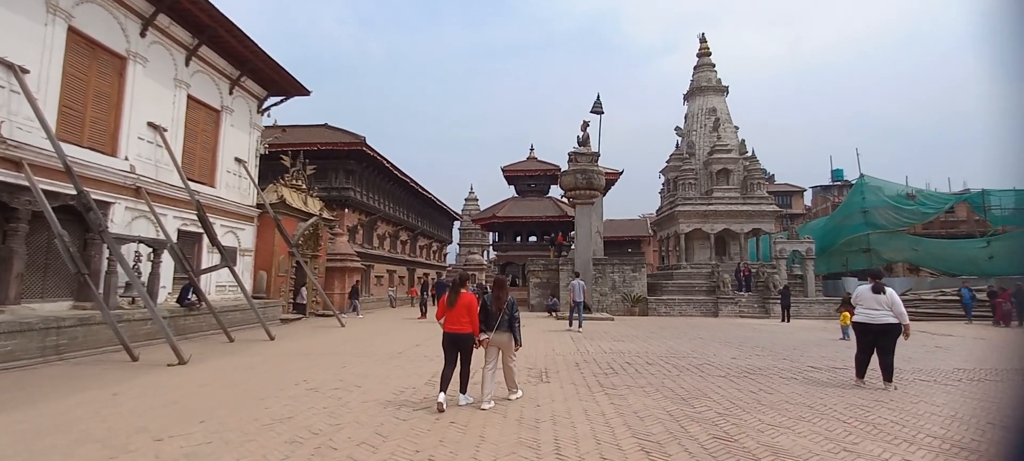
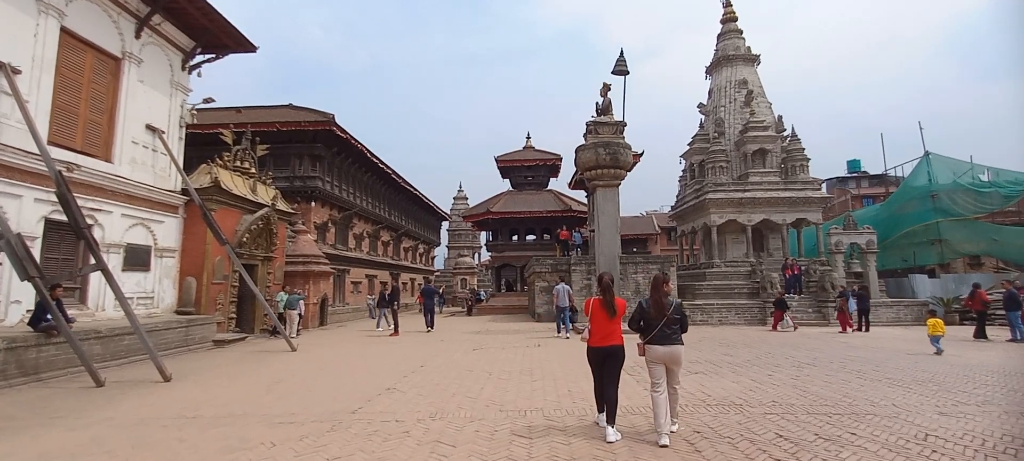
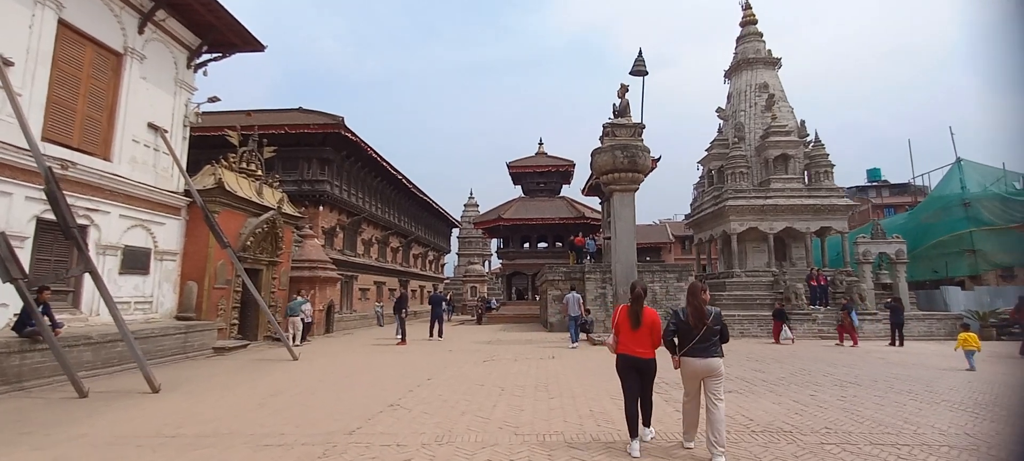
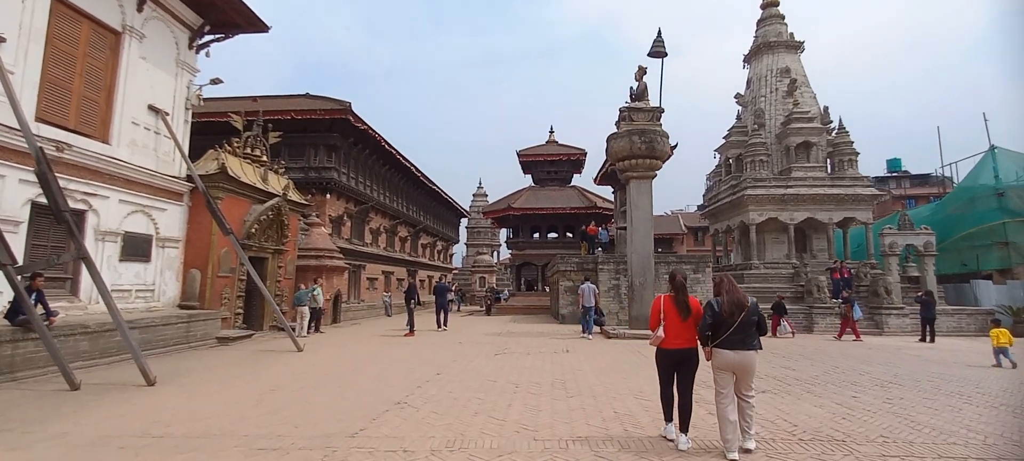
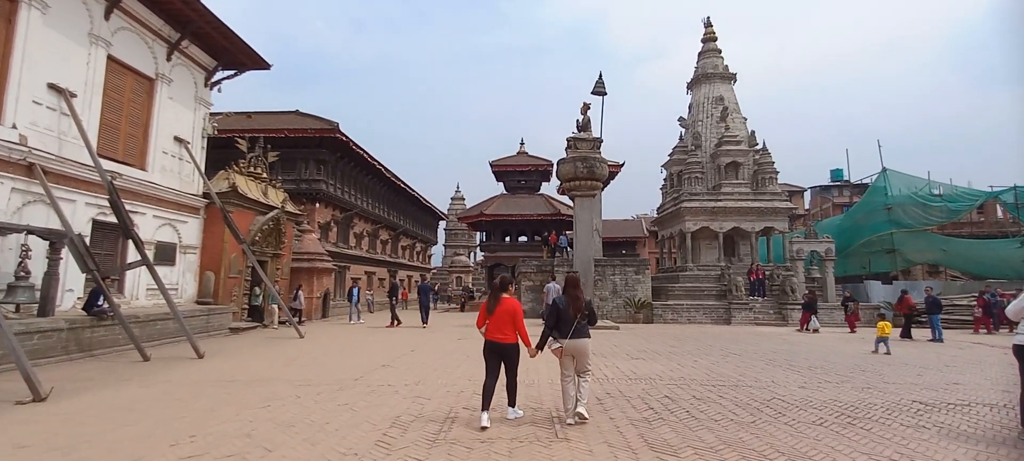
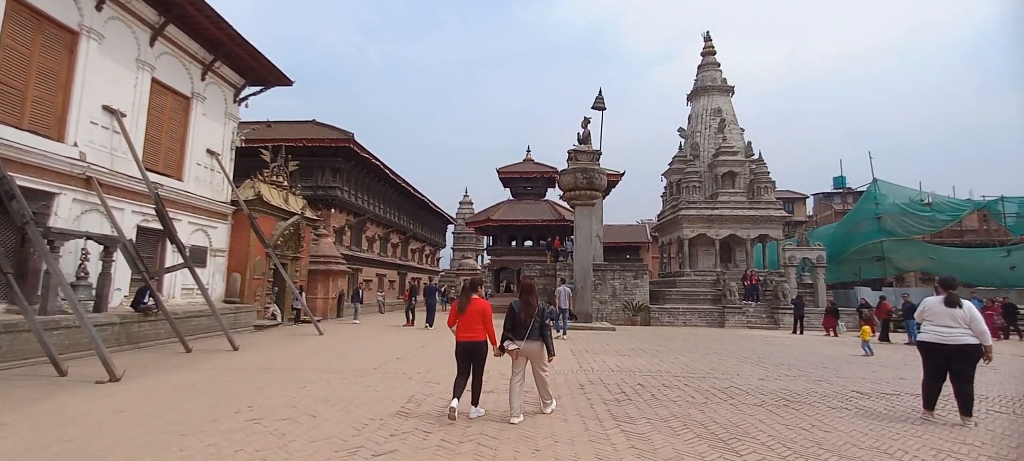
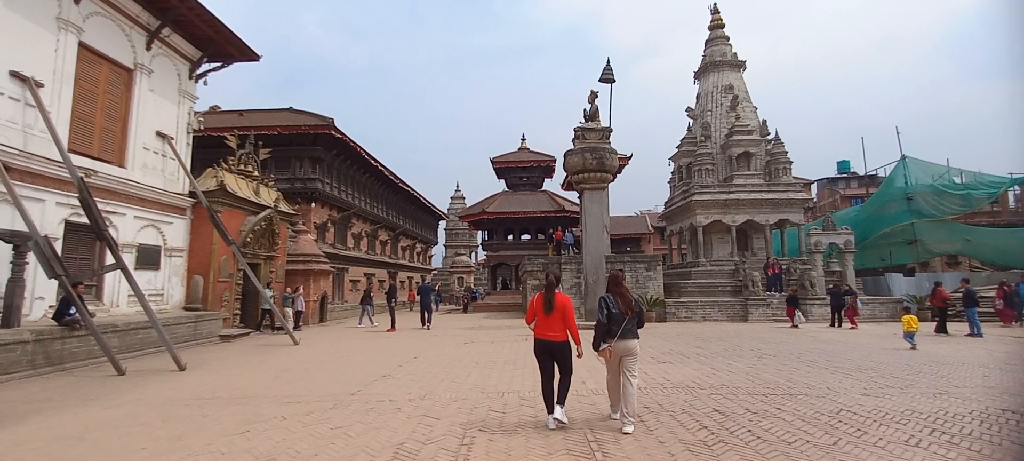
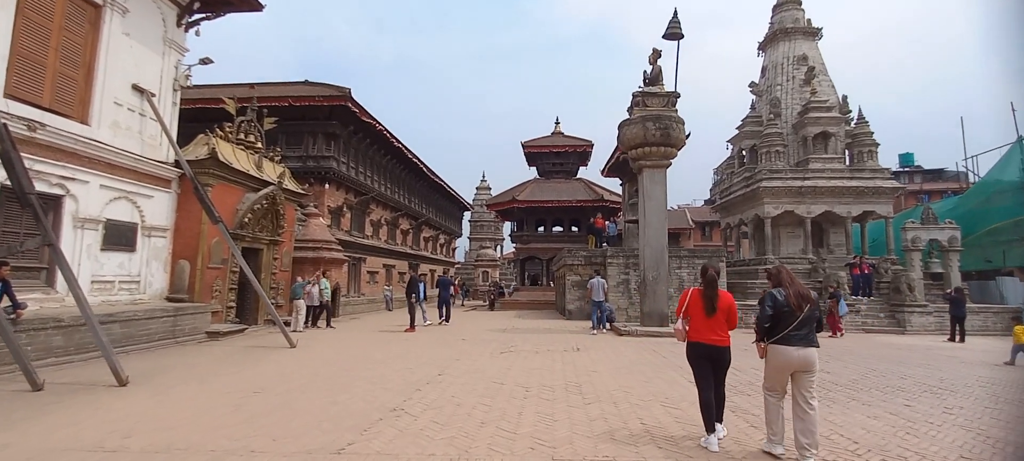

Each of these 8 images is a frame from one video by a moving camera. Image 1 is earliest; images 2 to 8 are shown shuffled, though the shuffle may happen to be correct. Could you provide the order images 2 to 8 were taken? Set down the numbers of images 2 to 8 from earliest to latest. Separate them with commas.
6, 5, 7, 2, 3, 4, 8
